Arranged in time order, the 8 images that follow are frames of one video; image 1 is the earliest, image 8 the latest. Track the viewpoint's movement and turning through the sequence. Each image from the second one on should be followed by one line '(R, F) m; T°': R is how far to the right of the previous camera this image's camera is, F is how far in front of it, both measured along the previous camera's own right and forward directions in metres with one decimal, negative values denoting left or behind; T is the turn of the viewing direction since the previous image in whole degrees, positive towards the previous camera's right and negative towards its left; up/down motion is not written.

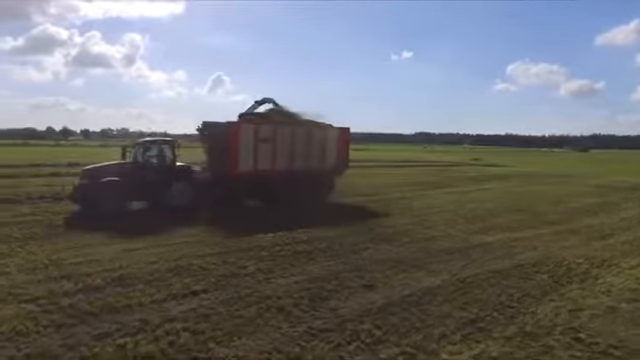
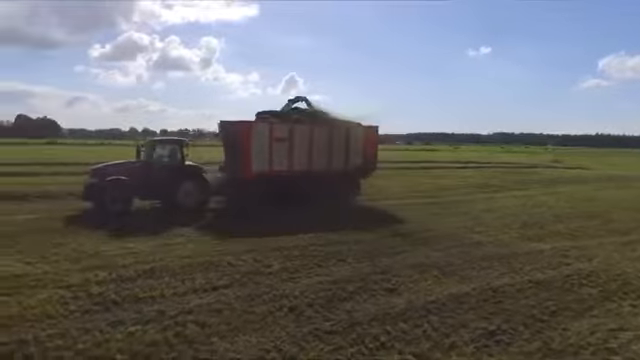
(+1.2, +0.1) m; -9°
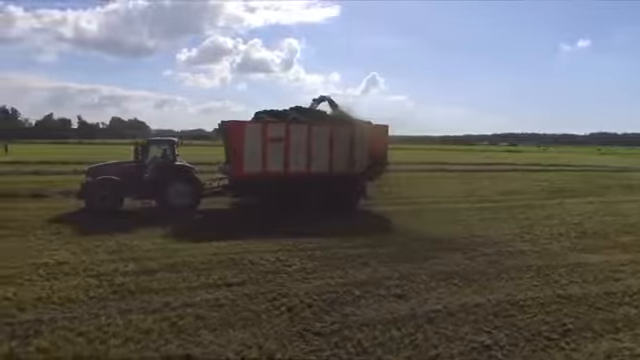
(+1.7, -0.1) m; -10°
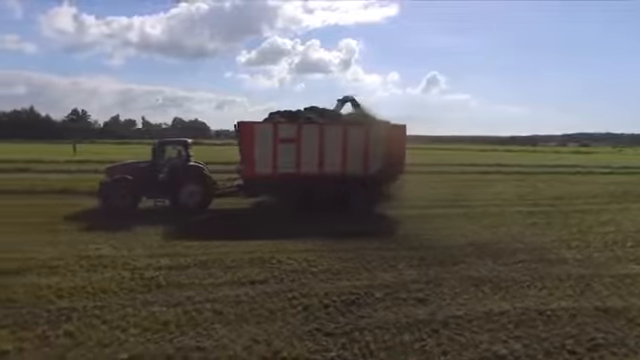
(+0.9, -0.1) m; -7°
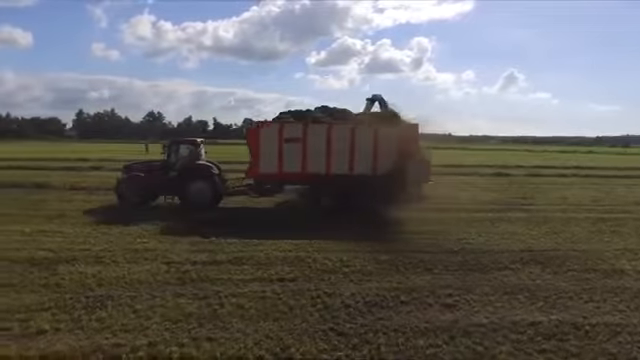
(+1.1, 0.0) m; -9°
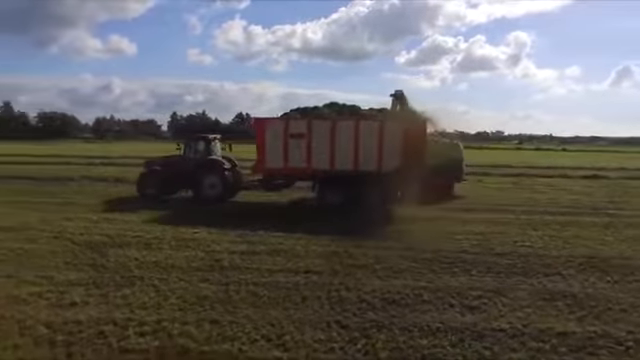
(+1.7, +0.1) m; -11°
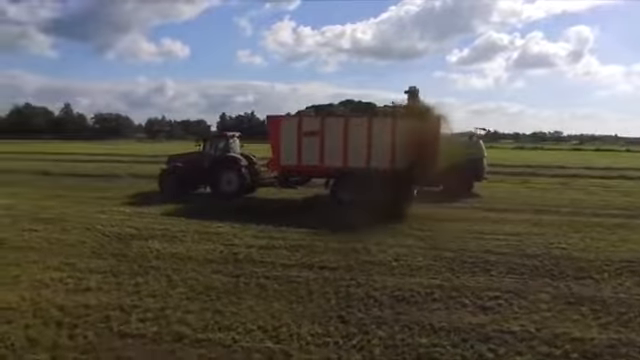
(+1.0, +0.1) m; -6°
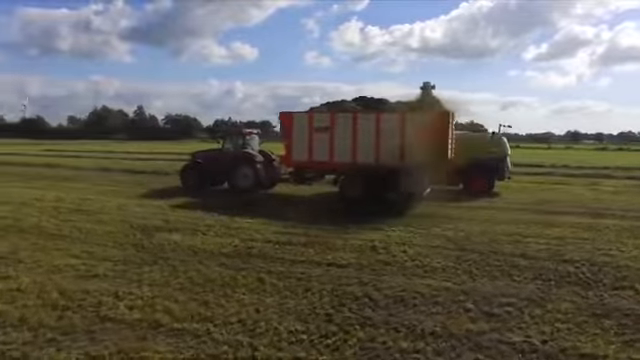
(+1.6, +0.4) m; -9°
